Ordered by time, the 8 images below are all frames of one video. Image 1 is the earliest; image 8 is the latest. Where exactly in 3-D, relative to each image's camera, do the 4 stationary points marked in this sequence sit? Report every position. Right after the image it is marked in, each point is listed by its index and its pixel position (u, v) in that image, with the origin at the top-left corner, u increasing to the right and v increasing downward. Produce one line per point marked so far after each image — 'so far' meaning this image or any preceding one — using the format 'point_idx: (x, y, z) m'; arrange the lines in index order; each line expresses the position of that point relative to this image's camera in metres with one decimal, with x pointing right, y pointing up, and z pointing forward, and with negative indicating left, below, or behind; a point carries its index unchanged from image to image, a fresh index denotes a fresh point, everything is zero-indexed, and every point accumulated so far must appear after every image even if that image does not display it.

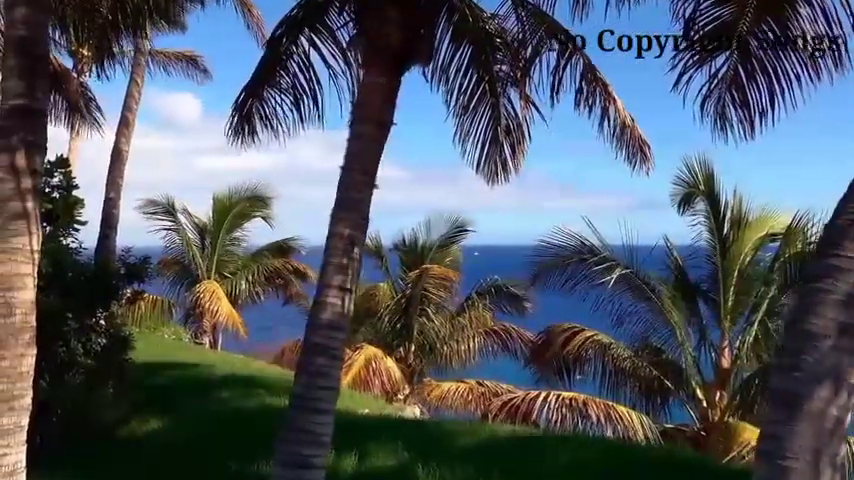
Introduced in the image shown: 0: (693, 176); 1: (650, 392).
0: (+3.7, +0.9, +12.1) m
1: (+3.0, -2.1, +11.8) m
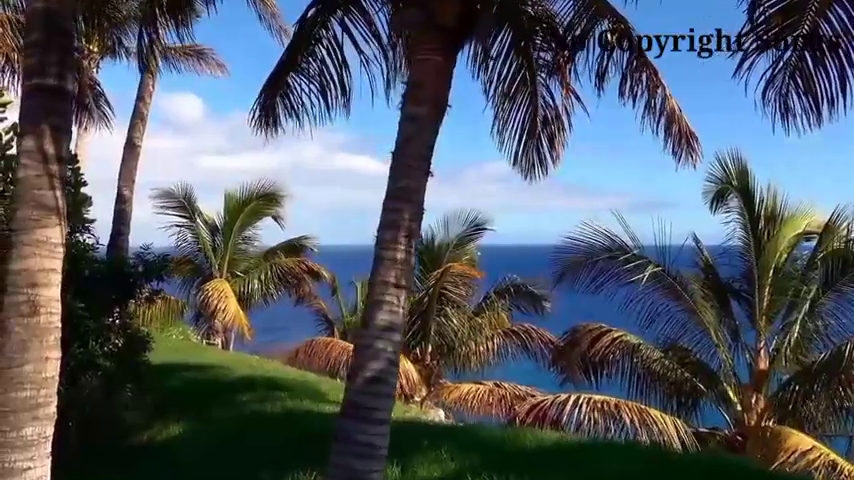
0: (+4.0, +0.9, +11.6) m
1: (+3.3, -2.0, +11.4) m
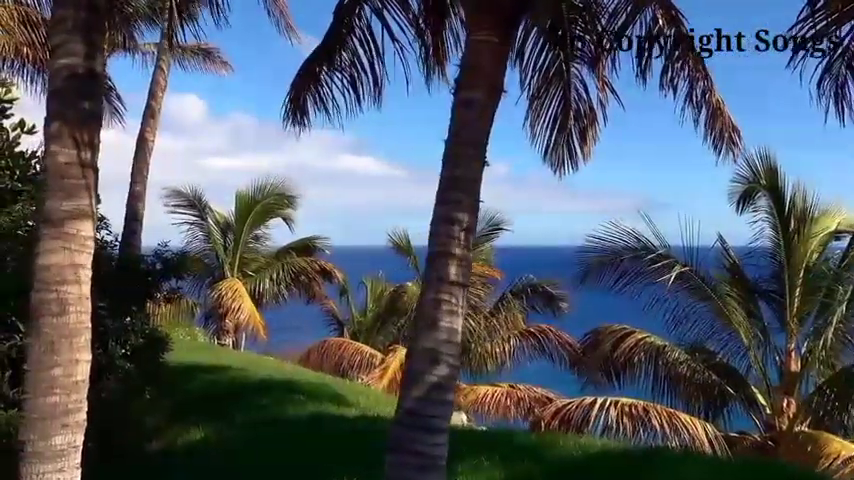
0: (+4.3, +0.9, +11.3) m
1: (+3.6, -2.0, +11.1) m
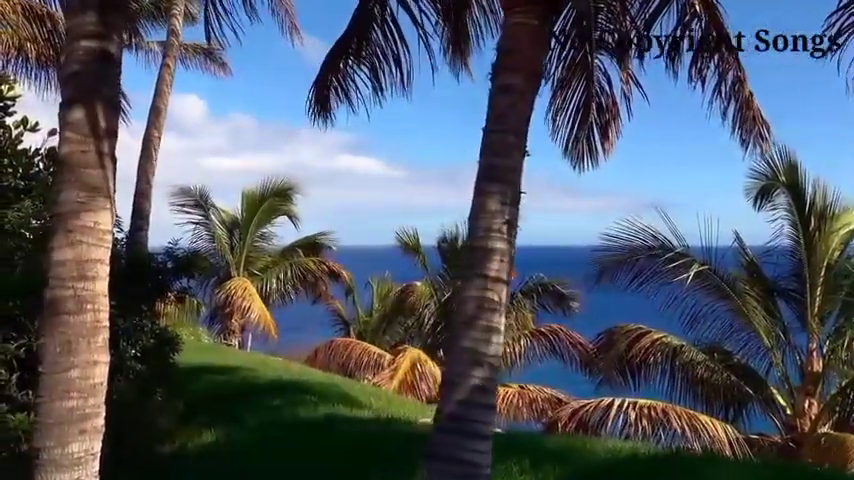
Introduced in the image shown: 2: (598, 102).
0: (+4.4, +0.9, +11.1) m
1: (+3.8, -2.0, +10.8) m
2: (+1.5, +1.2, +7.6) m
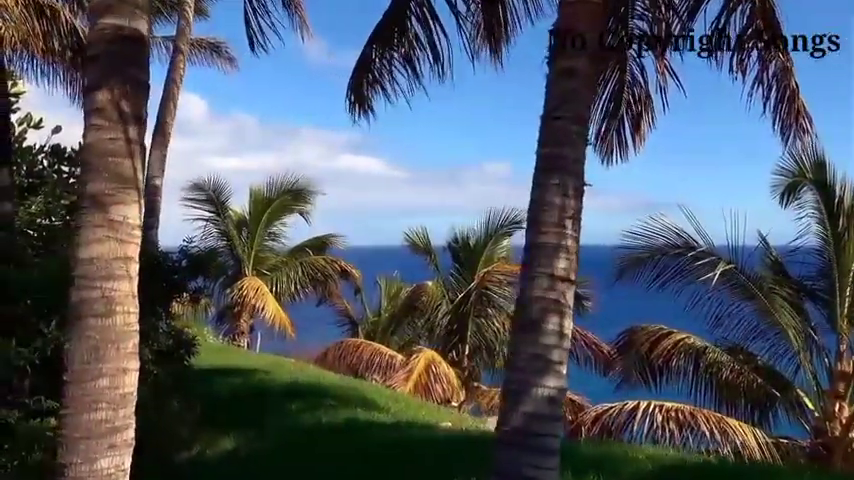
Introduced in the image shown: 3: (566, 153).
0: (+4.6, +0.9, +10.8) m
1: (+4.0, -2.0, +10.5) m
2: (+1.7, +1.2, +7.3) m
3: (+0.6, +0.3, +3.4) m
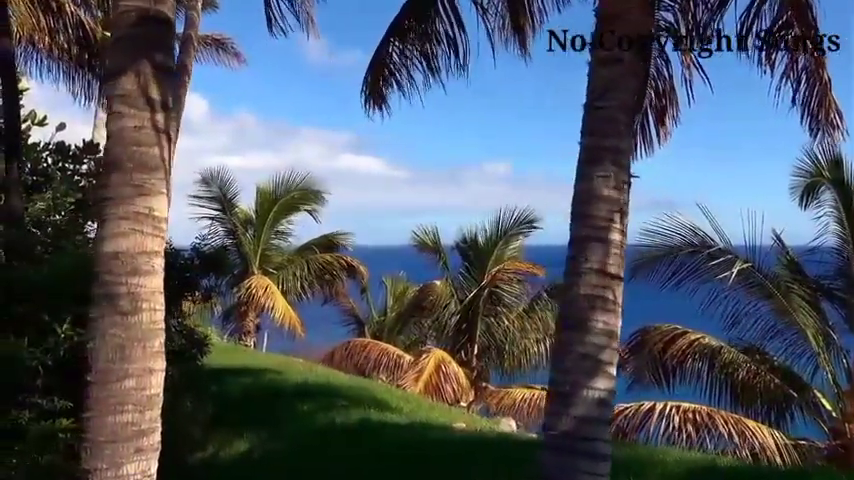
0: (+4.8, +1.0, +10.6) m
1: (+4.1, -2.0, +10.4) m
2: (+1.9, +1.2, +7.1) m
3: (+0.7, +0.4, +3.3) m
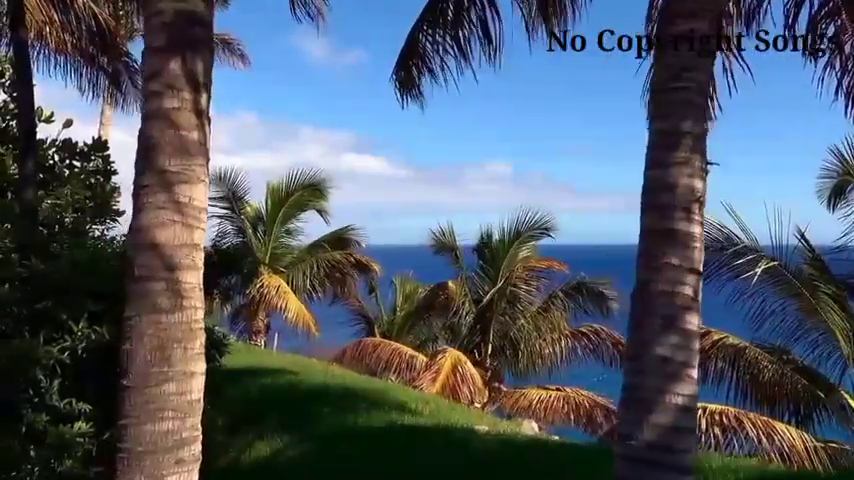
0: (+5.0, +1.0, +10.4) m
1: (+4.3, -1.9, +10.1) m
2: (+2.1, +1.3, +6.9) m
3: (+0.9, +0.4, +3.0) m
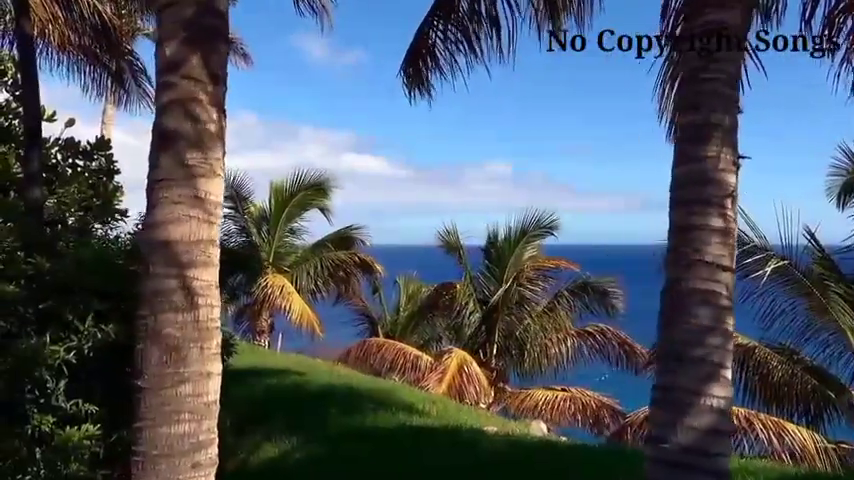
0: (+5.1, +1.0, +10.3) m
1: (+4.4, -1.9, +10.0) m
2: (+2.2, +1.3, +6.8) m
3: (+1.0, +0.4, +2.9) m
